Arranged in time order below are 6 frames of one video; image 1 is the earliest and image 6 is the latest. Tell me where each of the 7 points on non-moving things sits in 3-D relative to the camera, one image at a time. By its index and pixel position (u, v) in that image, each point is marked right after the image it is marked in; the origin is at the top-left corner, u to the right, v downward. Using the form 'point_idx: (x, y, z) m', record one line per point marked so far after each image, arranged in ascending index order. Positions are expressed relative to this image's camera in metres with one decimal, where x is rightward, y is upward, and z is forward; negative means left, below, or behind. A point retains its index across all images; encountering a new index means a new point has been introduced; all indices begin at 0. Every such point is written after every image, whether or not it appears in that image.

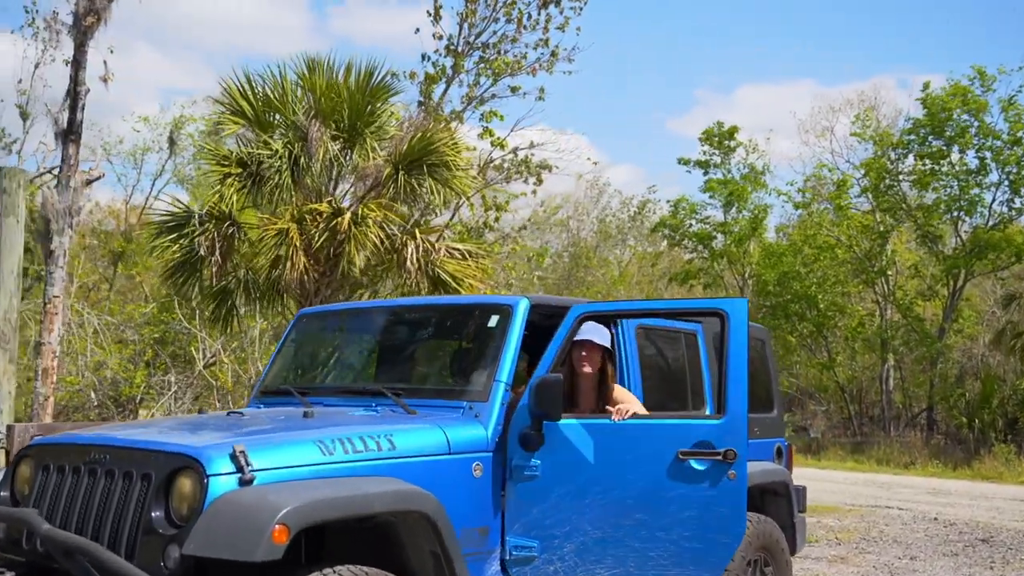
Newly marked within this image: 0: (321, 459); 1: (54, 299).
0: (-0.7, -0.6, +3.7) m
1: (-5.9, -0.2, +13.6) m
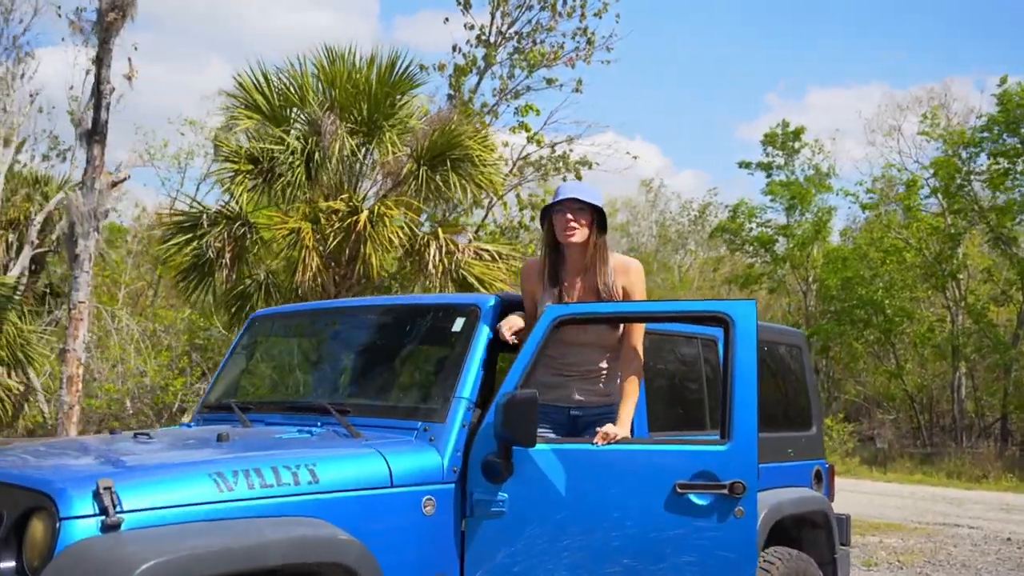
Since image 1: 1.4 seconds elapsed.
0: (-0.9, -0.6, +3.0) m
1: (-5.5, -0.2, +13.2) m
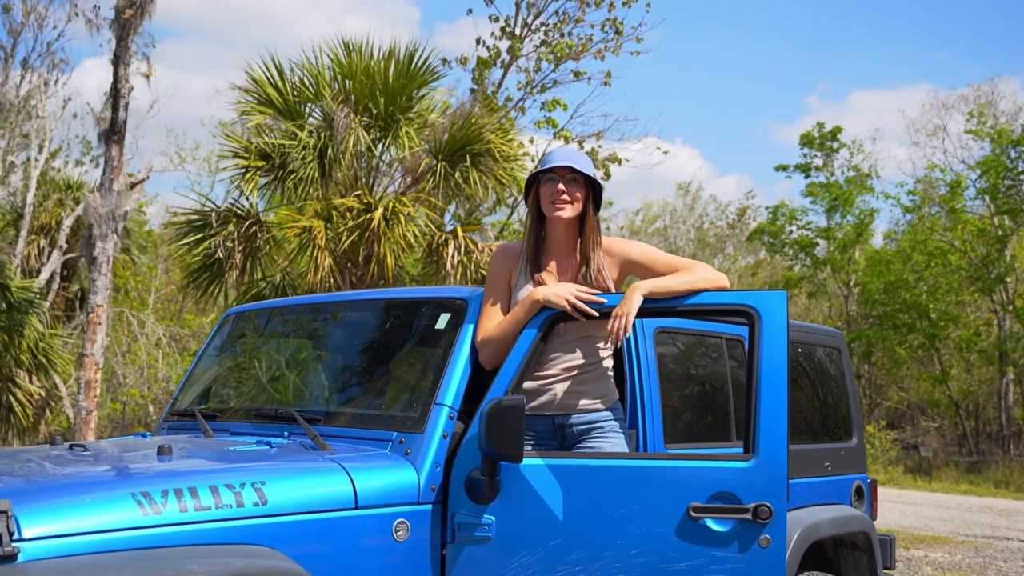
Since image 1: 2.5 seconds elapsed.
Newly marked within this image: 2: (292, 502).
0: (-0.9, -0.6, +2.5) m
1: (-5.2, -0.3, +12.9) m
2: (-0.6, -0.6, +2.8) m
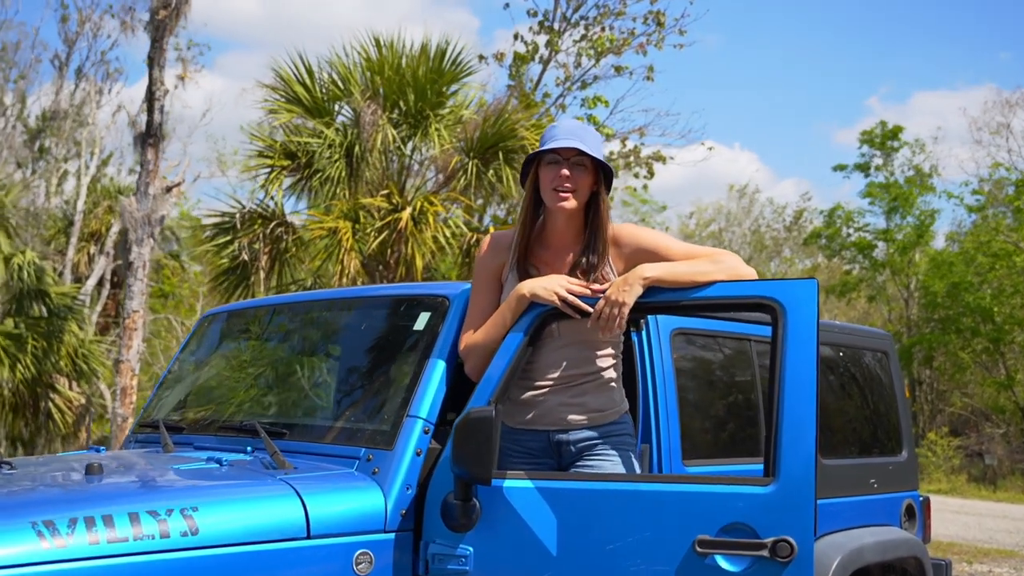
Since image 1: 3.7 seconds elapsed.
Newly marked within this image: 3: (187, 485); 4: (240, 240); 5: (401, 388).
0: (-1.0, -0.6, +2.2) m
1: (-4.7, -0.3, +12.8) m
2: (-0.7, -0.6, +2.4) m
3: (-0.8, -0.5, +2.6) m
4: (-2.6, +0.5, +9.8) m
5: (-0.3, -0.3, +2.9) m
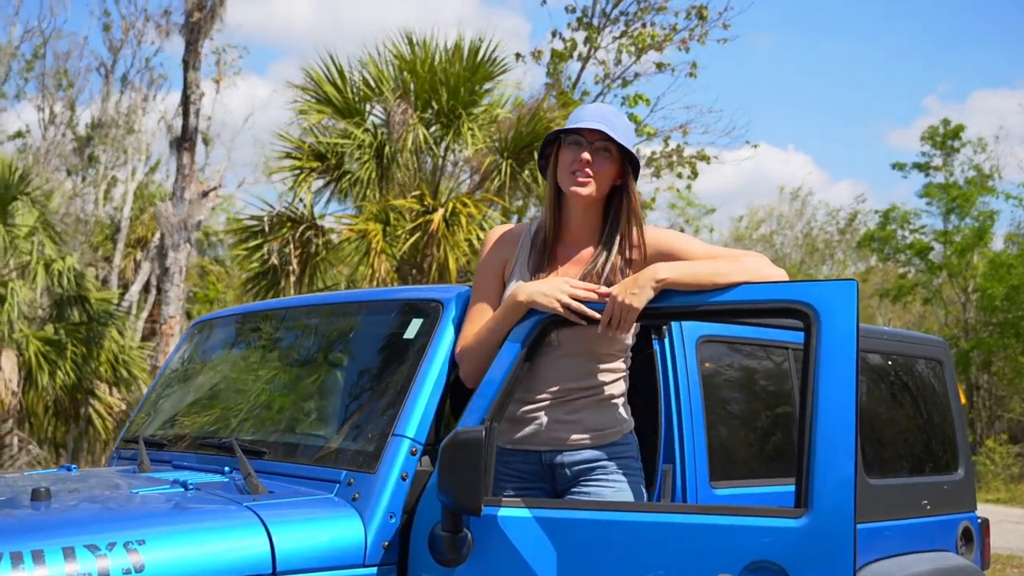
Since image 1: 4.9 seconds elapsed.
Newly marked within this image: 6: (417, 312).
0: (-1.0, -0.6, +1.9) m
1: (-4.2, -0.4, +12.7) m
2: (-0.7, -0.6, +2.1) m
3: (-0.8, -0.5, +2.3) m
4: (-2.3, +0.4, +9.6) m
5: (-0.3, -0.3, +2.6) m
6: (-0.3, -0.1, +2.8) m
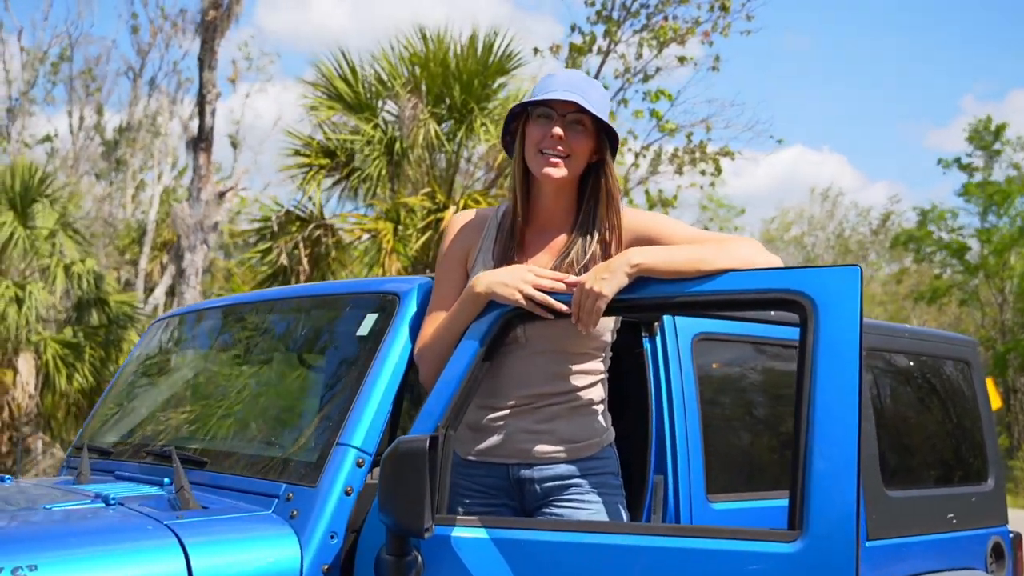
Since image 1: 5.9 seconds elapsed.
0: (-1.1, -0.5, +1.6) m
1: (-4.0, -0.4, +12.5) m
2: (-0.8, -0.6, +1.8) m
3: (-0.9, -0.5, +2.0) m
4: (-2.1, +0.4, +9.4) m
5: (-0.4, -0.3, +2.4) m
6: (-0.3, -0.1, +2.5) m
